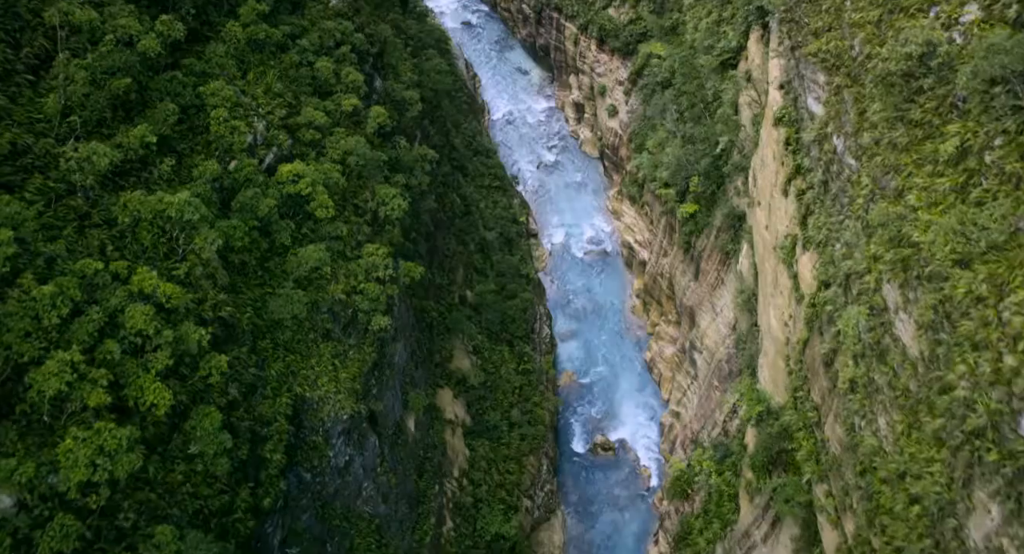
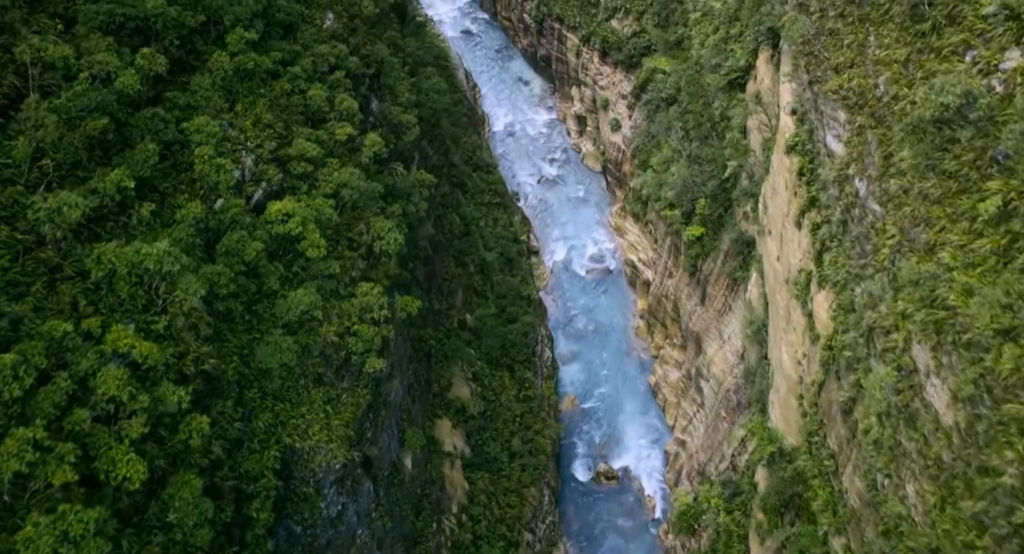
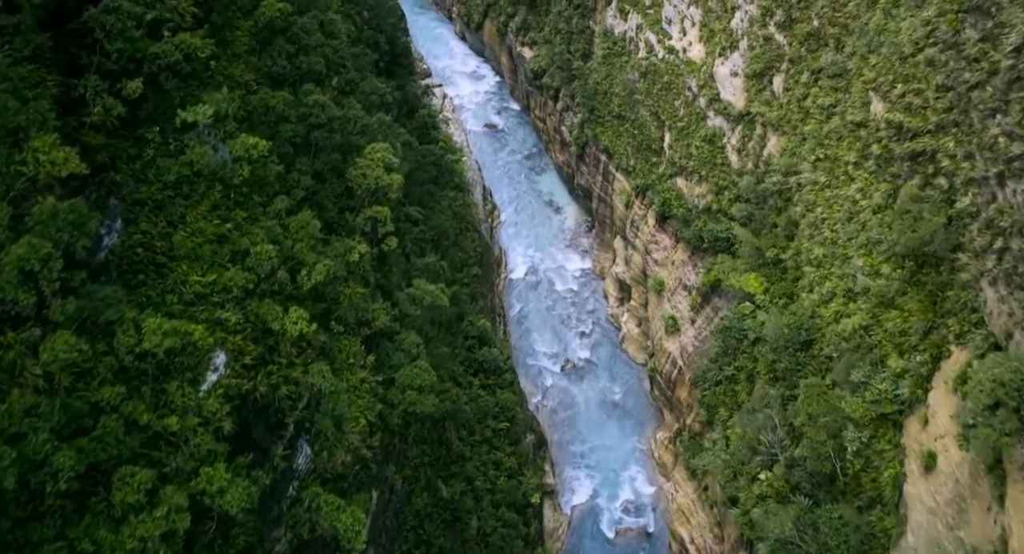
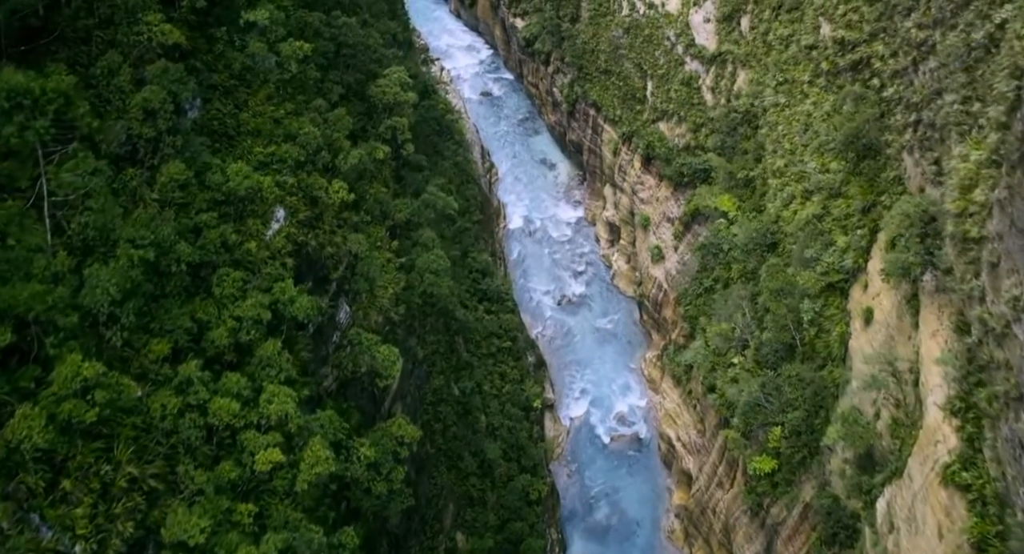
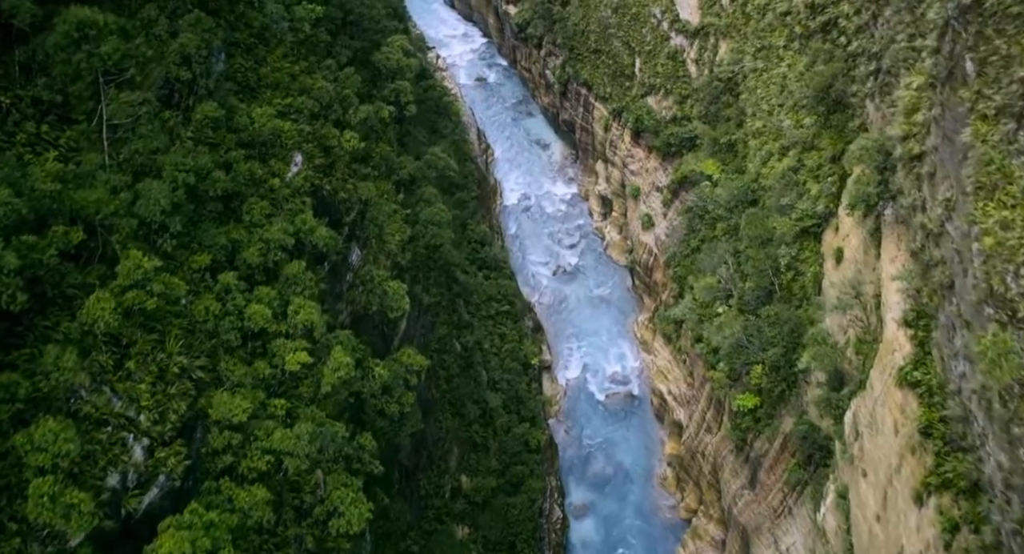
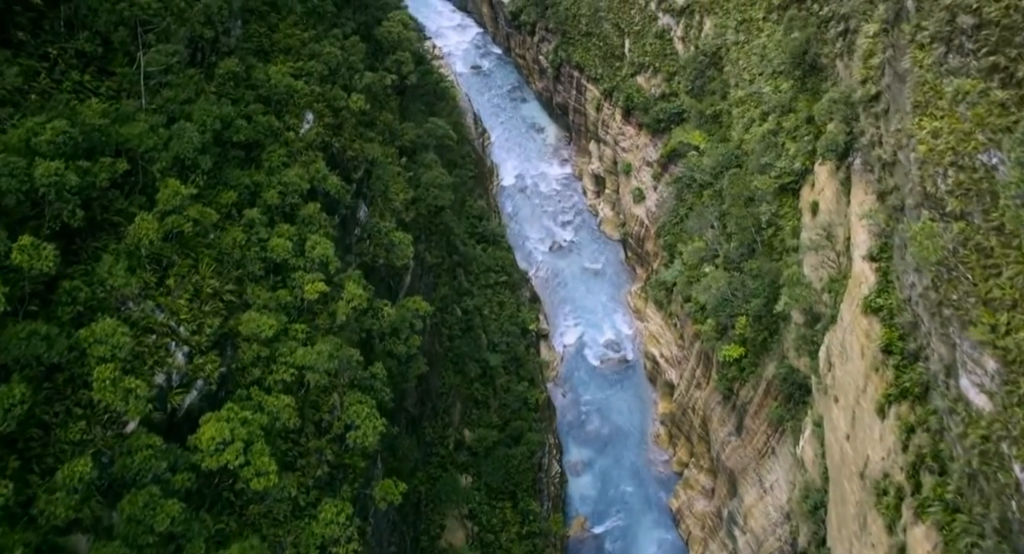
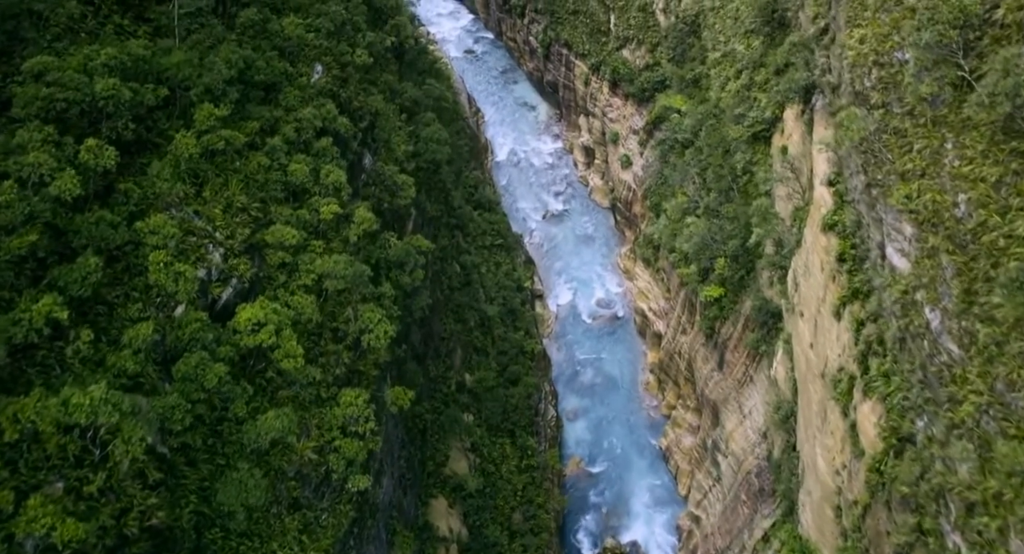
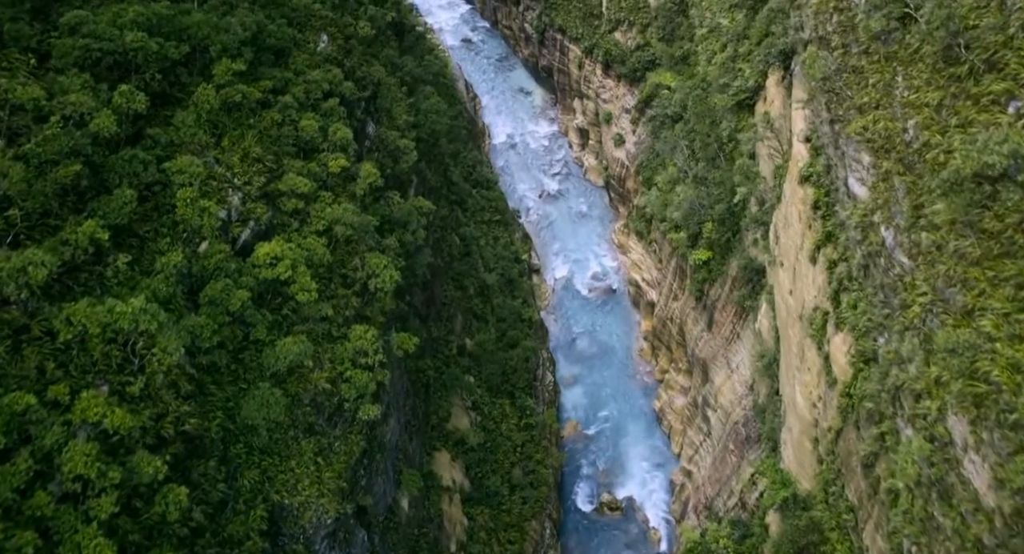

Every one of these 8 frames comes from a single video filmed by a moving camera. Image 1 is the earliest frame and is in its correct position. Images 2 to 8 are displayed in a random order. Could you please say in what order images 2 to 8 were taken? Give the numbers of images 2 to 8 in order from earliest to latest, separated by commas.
2, 8, 7, 6, 5, 4, 3
